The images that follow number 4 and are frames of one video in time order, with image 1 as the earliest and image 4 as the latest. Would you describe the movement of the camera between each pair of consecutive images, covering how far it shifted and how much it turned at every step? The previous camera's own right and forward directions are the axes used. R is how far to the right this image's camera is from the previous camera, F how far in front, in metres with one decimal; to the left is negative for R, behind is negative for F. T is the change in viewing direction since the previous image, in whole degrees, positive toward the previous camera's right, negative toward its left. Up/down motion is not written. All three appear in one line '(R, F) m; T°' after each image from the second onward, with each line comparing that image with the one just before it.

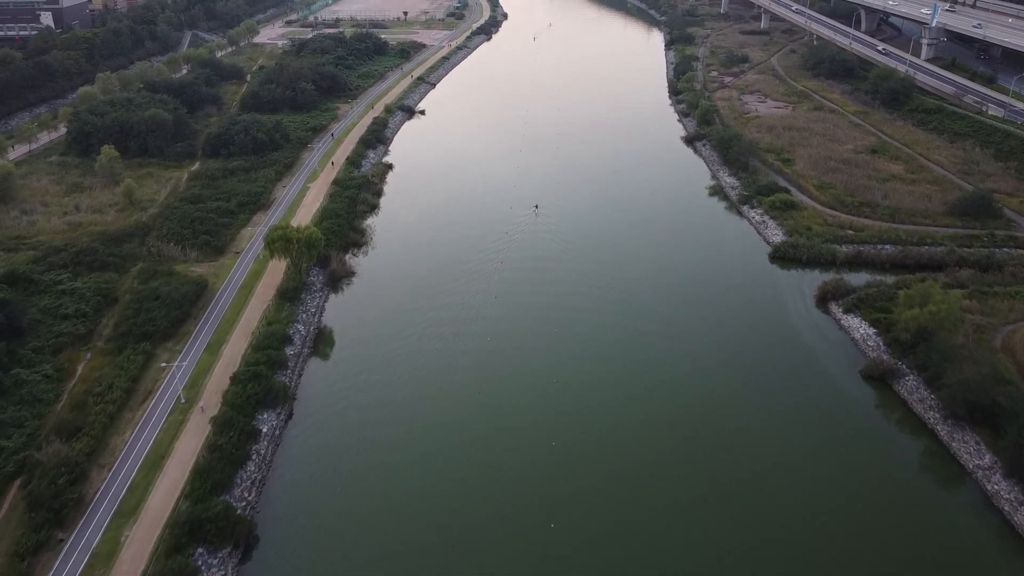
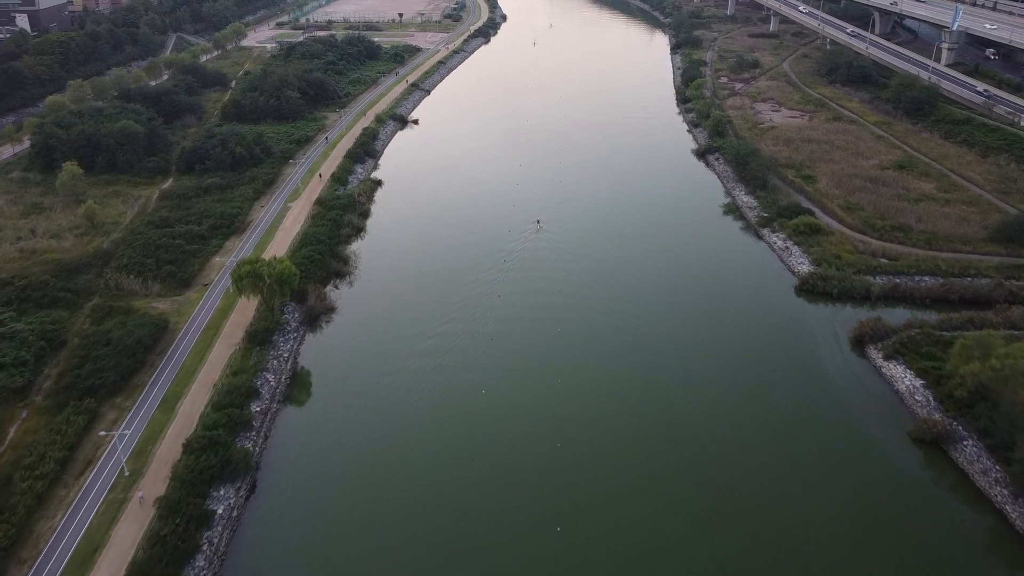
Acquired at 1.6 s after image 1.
(0.0, +2.4) m; 0°
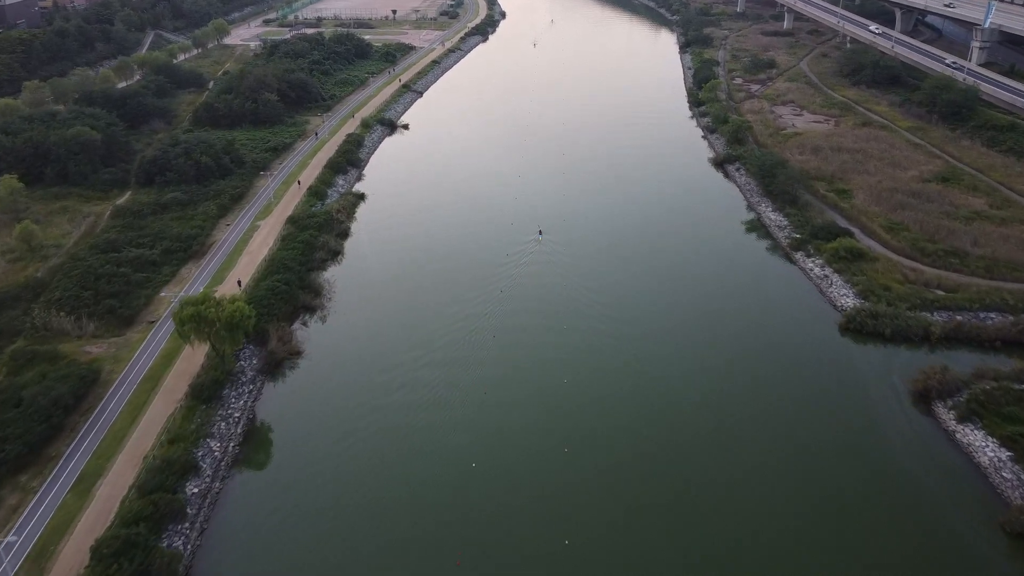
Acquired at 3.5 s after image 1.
(+0.1, +3.1) m; 0°
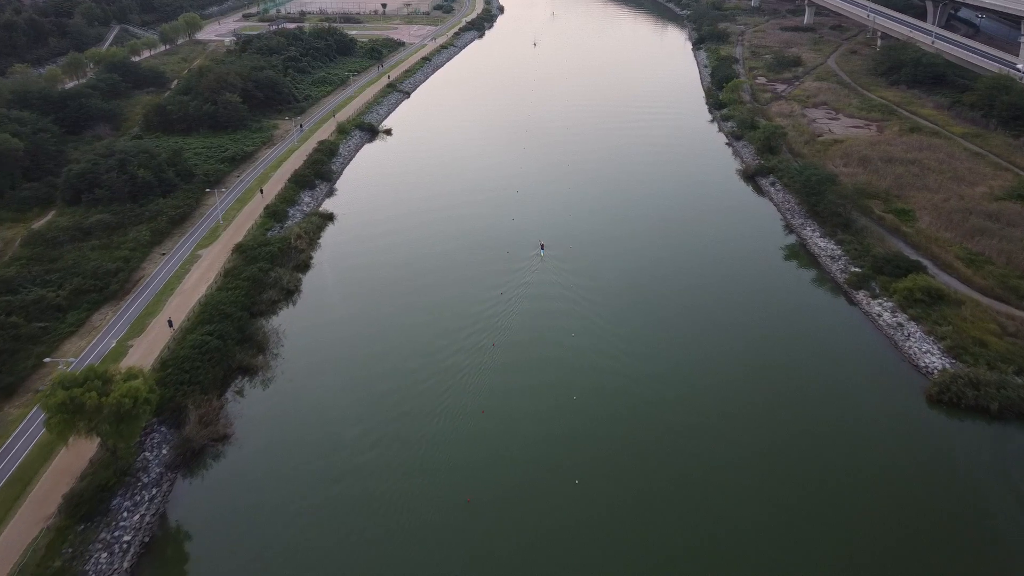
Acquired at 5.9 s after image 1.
(+0.1, +4.2) m; 0°
